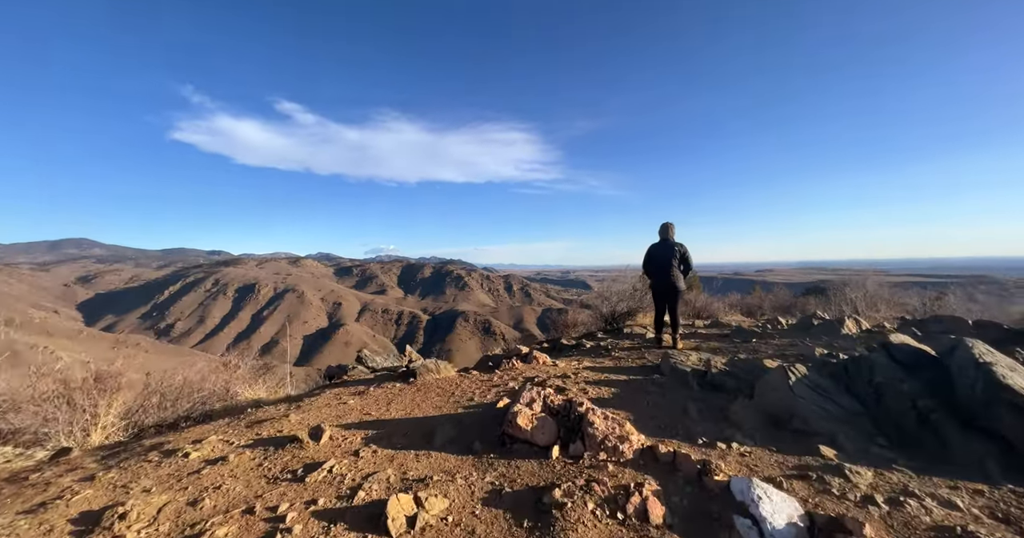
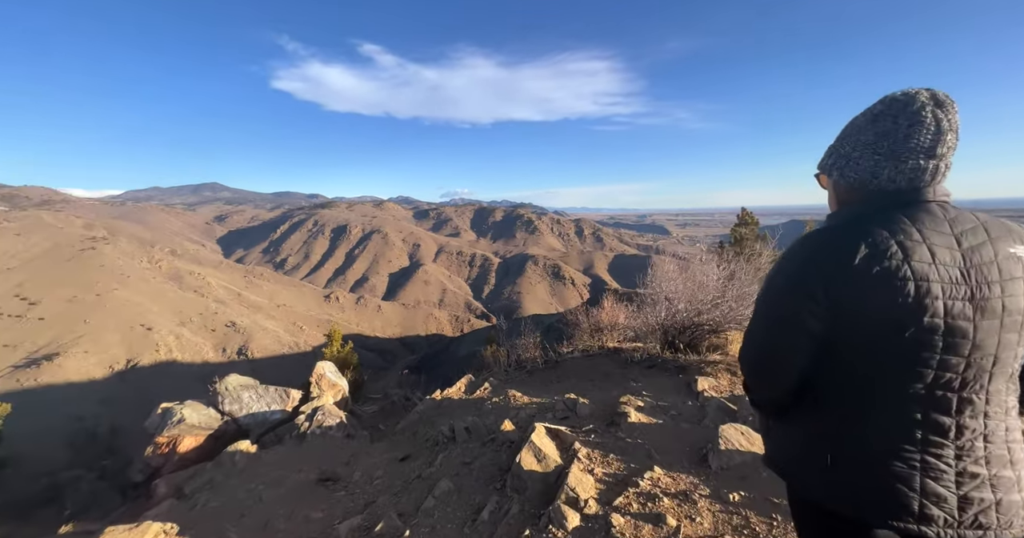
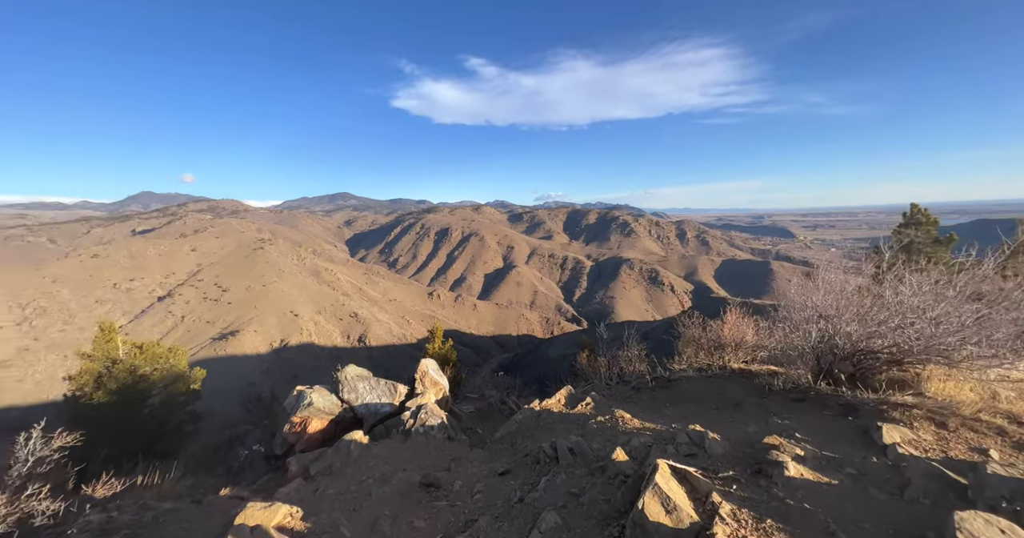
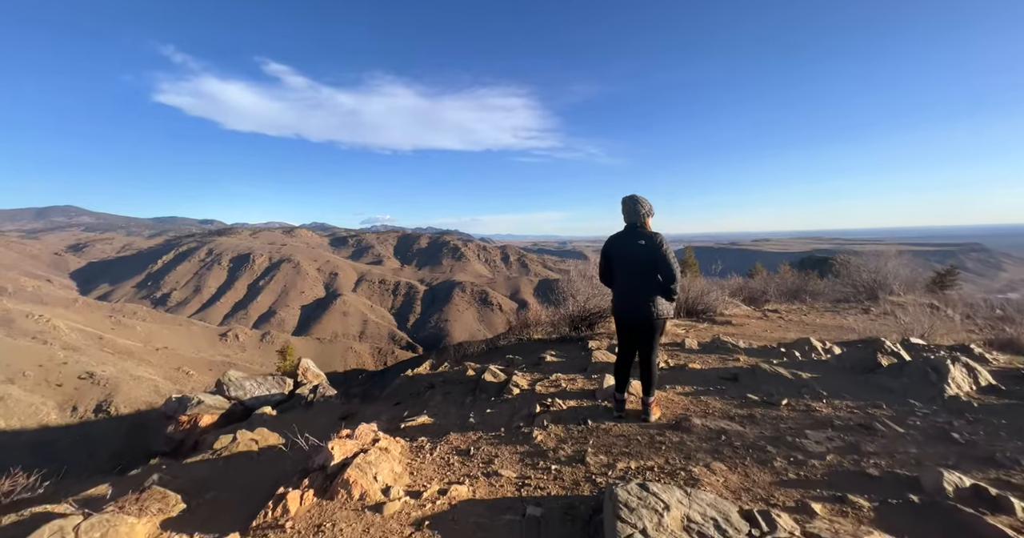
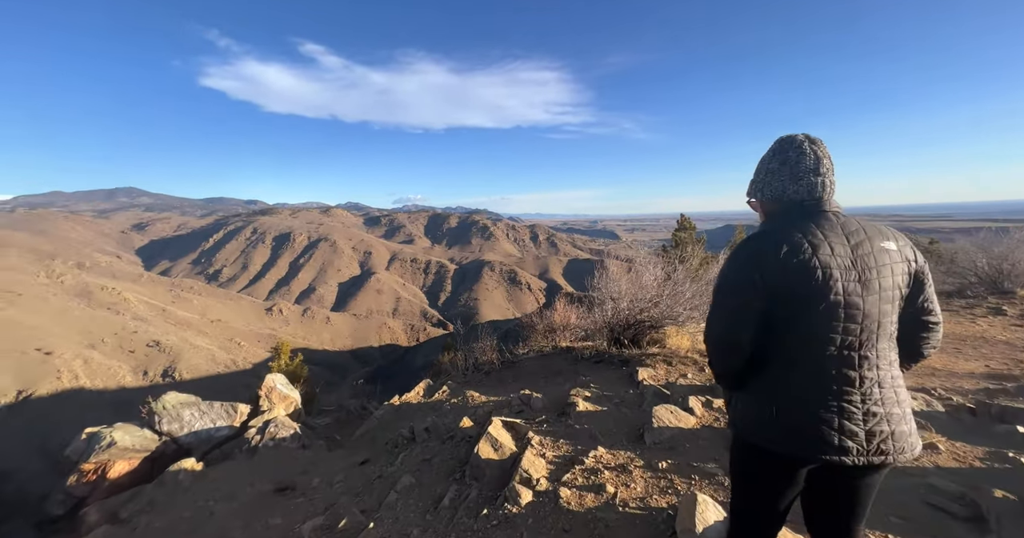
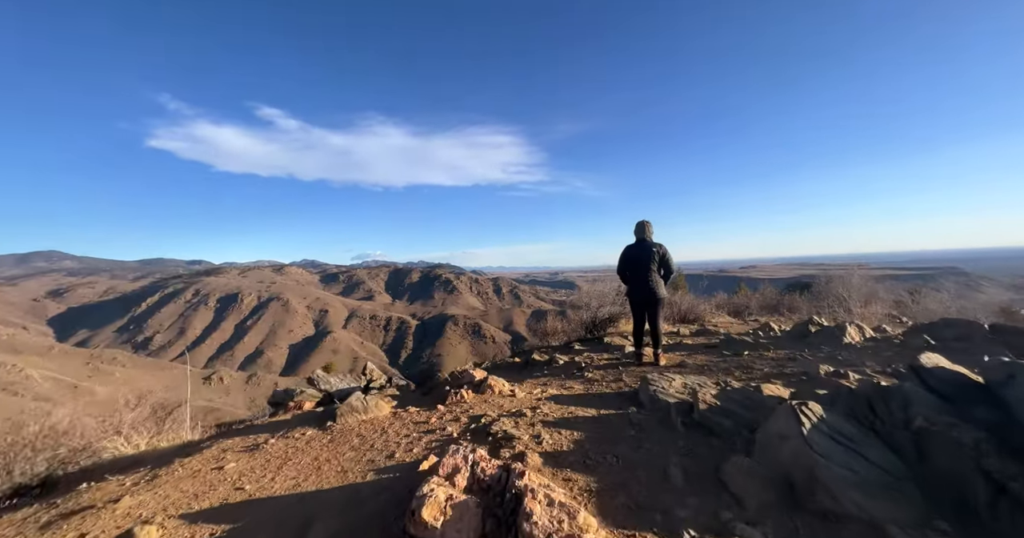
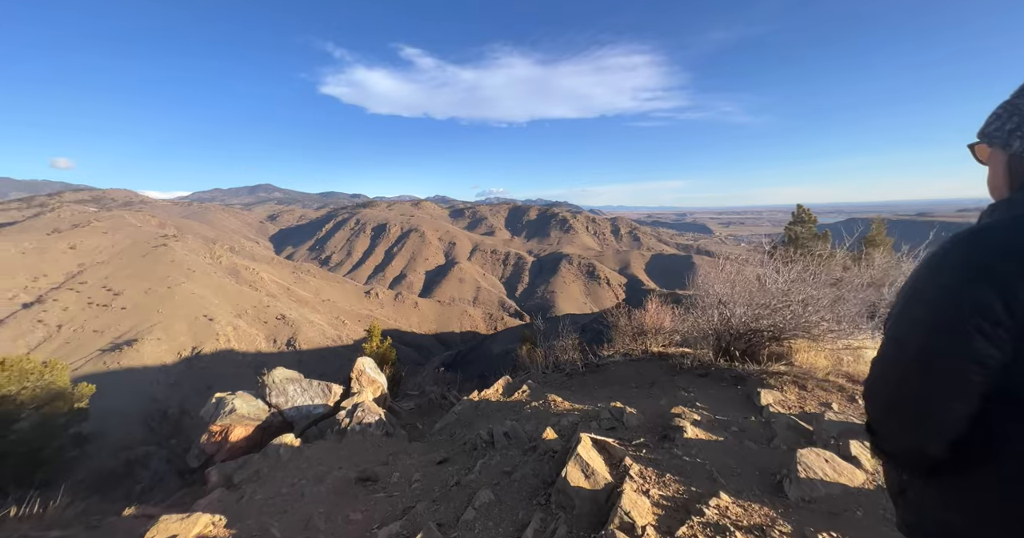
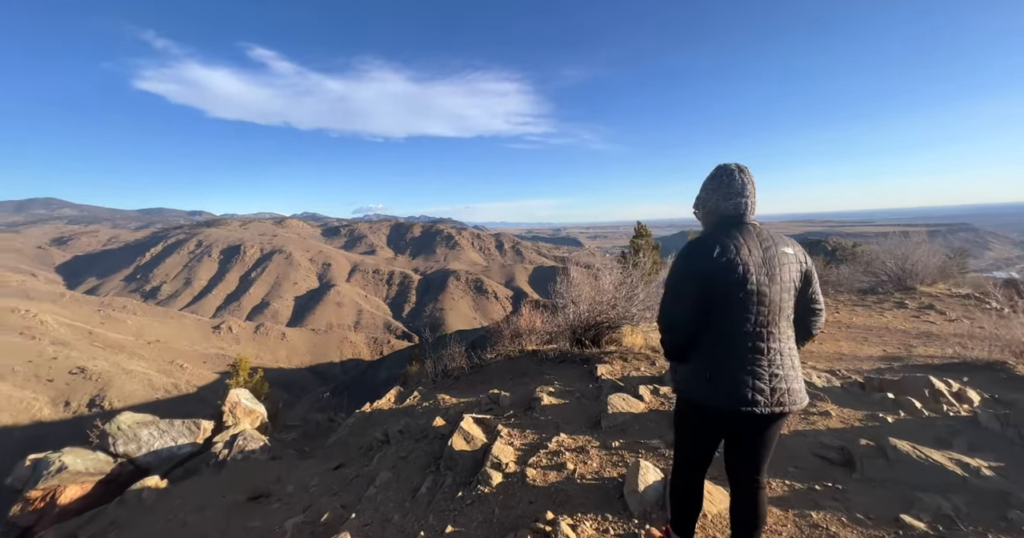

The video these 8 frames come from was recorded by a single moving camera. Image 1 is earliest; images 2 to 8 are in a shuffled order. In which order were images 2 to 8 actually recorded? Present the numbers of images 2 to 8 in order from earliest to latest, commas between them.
6, 4, 8, 5, 2, 7, 3
